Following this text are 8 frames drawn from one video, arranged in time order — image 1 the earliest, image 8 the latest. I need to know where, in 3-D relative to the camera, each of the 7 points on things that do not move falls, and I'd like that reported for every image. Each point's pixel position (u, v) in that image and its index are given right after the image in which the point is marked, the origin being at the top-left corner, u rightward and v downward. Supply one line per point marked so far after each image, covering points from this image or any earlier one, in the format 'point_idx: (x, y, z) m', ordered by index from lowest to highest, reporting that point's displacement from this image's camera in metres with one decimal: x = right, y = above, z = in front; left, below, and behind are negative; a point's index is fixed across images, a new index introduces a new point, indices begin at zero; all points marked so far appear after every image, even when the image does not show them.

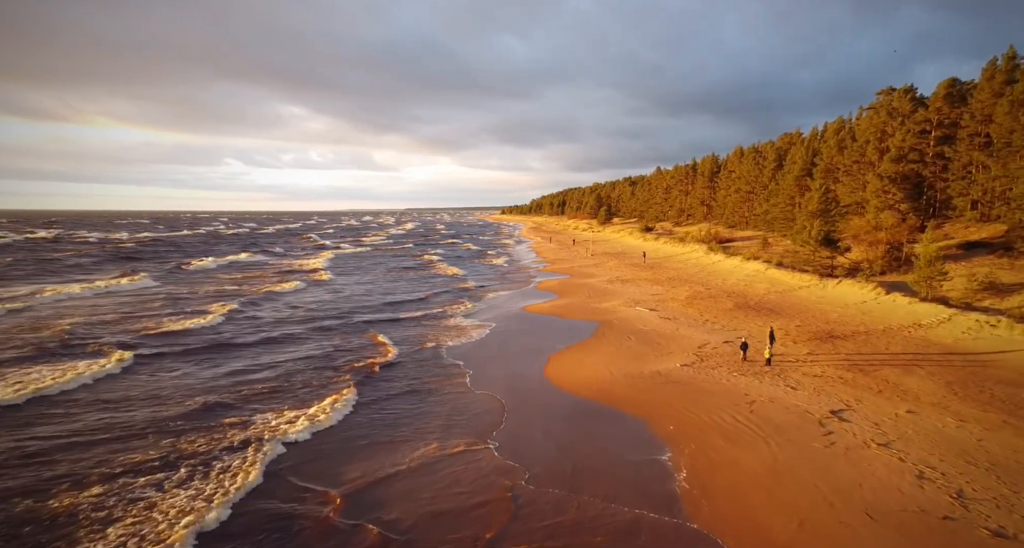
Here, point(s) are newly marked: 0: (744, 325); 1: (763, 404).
0: (+8.7, -2.0, +18.6) m
1: (+5.8, -3.0, +11.6) m
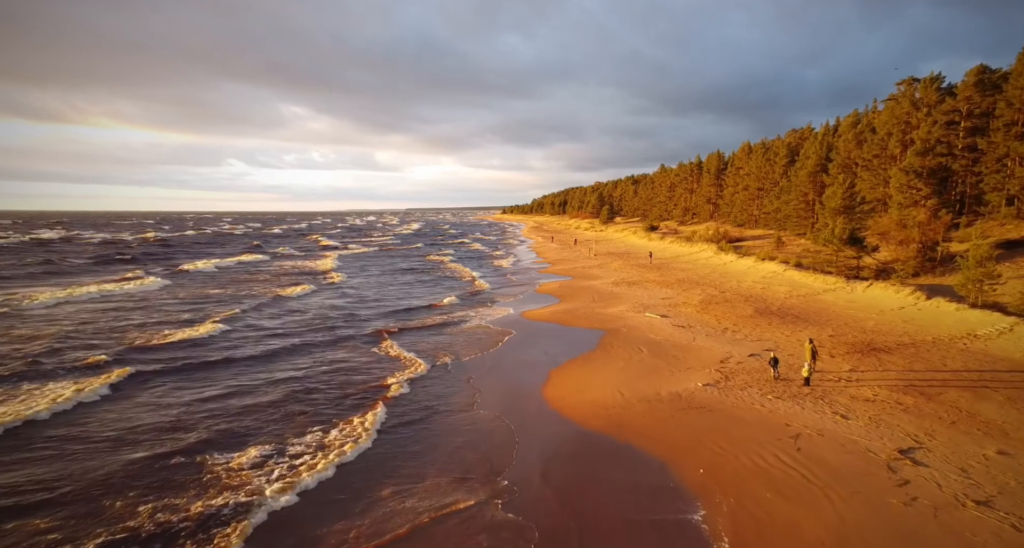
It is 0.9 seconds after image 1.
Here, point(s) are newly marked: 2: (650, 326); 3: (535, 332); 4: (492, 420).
0: (+8.6, -2.1, +16.6) m
1: (+5.7, -3.1, +9.5) m
2: (+5.3, -2.0, +19.1) m
3: (+0.9, -2.3, +19.6) m
4: (-0.4, -3.4, +11.7) m
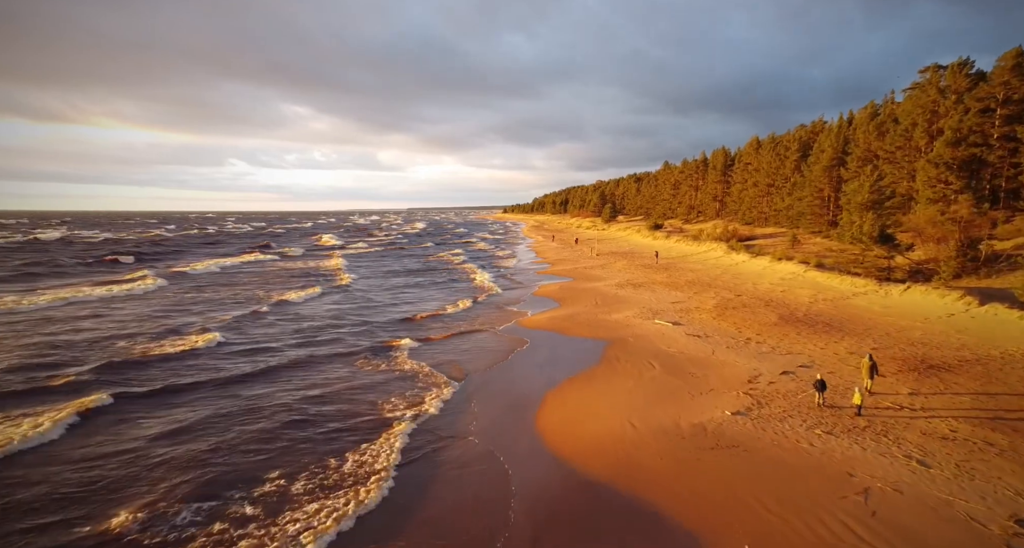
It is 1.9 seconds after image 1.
0: (+8.3, -2.1, +14.3) m
1: (+5.4, -3.2, +7.2) m
2: (+5.1, -2.1, +16.9) m
3: (+0.7, -2.4, +17.3) m
4: (-0.7, -3.5, +9.4) m
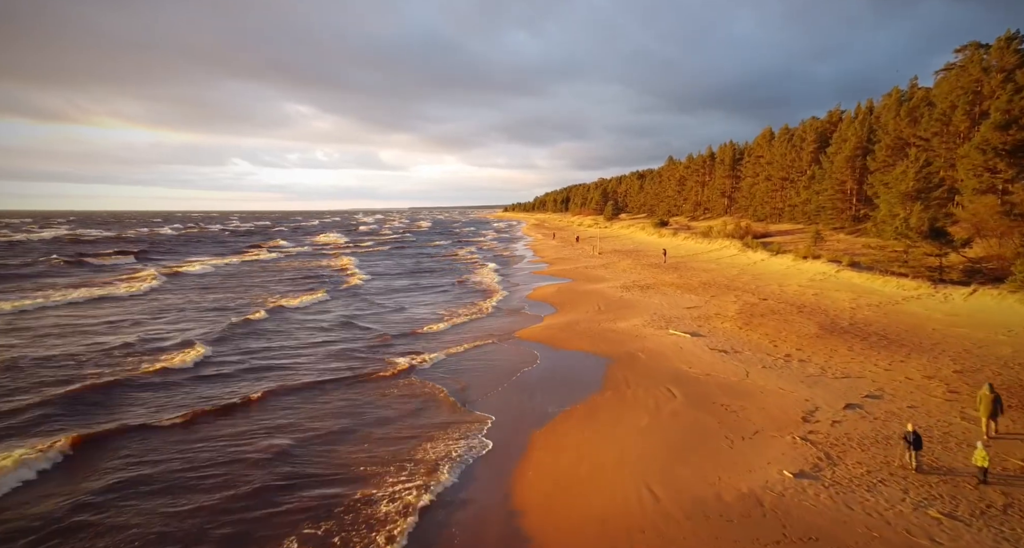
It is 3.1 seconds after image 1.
0: (+7.9, -2.2, +11.2) m
1: (+4.9, -3.2, +4.2) m
2: (+4.6, -2.1, +13.8) m
3: (+0.3, -2.4, +14.3) m
4: (-1.2, -3.6, +6.4) m
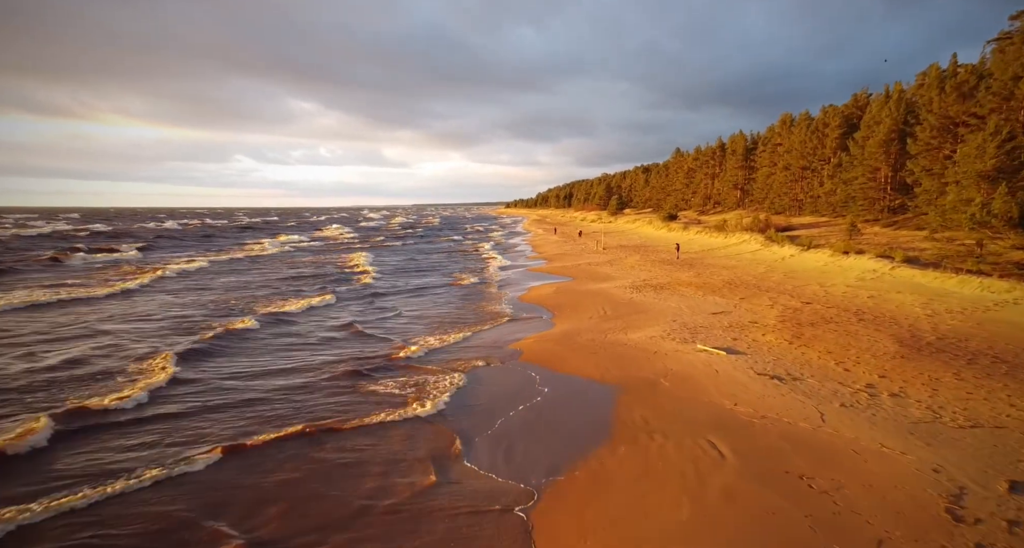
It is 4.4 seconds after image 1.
0: (+7.4, -2.1, +7.6) m
1: (+4.4, -3.2, +0.6) m
2: (+4.1, -2.1, +10.2) m
3: (-0.2, -2.3, +10.7) m
4: (-1.7, -3.5, +2.8) m
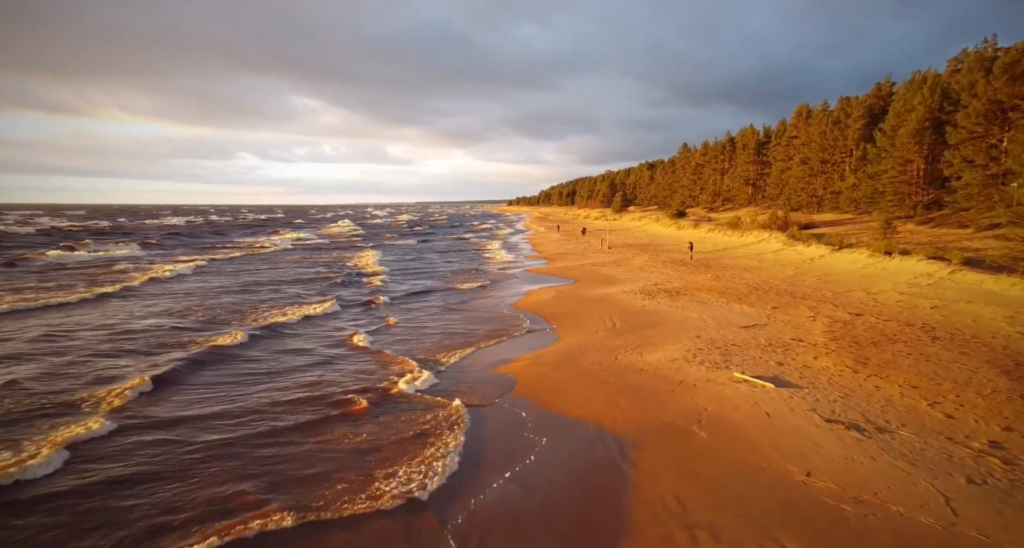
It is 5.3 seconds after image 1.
0: (+7.1, -2.3, +4.9) m
1: (+4.1, -3.4, -2.1) m
2: (+3.9, -2.2, +7.5) m
3: (-0.5, -2.5, +8.1) m
4: (-2.0, -3.7, +0.2) m
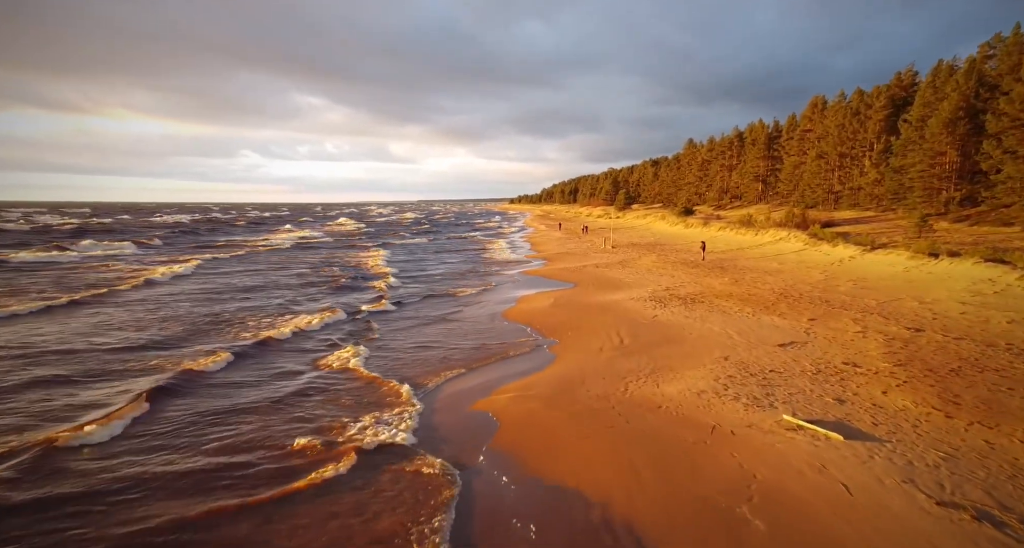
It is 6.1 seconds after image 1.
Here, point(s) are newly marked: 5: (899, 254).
0: (+6.7, -2.5, +2.6) m
1: (+3.7, -3.6, -4.4) m
2: (+3.5, -2.4, +5.2) m
3: (-0.8, -2.6, +5.8) m
4: (-2.4, -3.9, -2.1) m
5: (+14.3, +0.8, +18.5) m
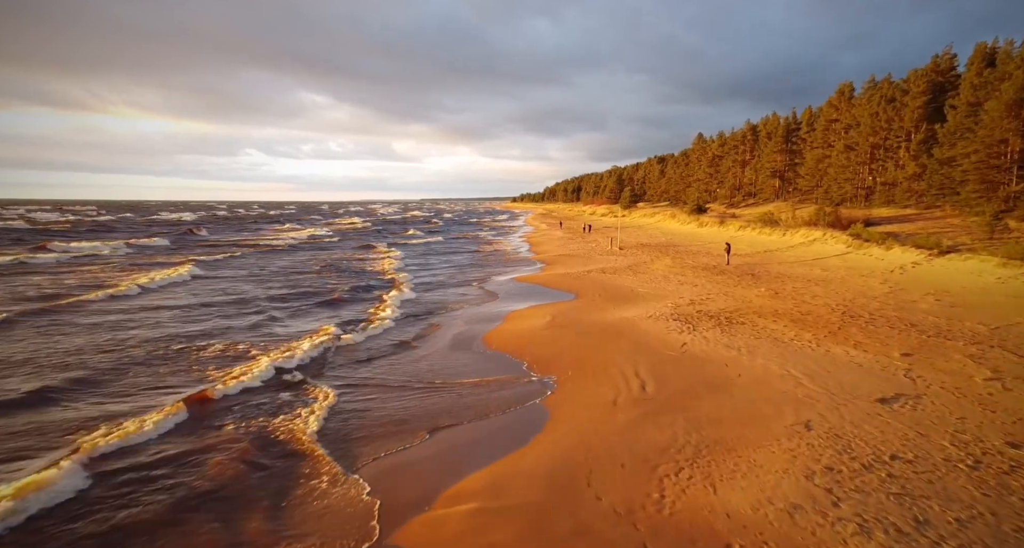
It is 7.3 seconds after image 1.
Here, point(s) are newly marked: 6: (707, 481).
0: (+6.3, -2.8, -1.1) m
1: (+3.2, -4.0, -8.0) m
2: (+3.1, -2.7, +1.6) m
3: (-1.3, -3.0, +2.2) m
4: (-2.9, -4.2, -5.7) m
5: (+14.0, +0.4, +14.8) m
6: (+2.1, -2.3, +5.6) m
